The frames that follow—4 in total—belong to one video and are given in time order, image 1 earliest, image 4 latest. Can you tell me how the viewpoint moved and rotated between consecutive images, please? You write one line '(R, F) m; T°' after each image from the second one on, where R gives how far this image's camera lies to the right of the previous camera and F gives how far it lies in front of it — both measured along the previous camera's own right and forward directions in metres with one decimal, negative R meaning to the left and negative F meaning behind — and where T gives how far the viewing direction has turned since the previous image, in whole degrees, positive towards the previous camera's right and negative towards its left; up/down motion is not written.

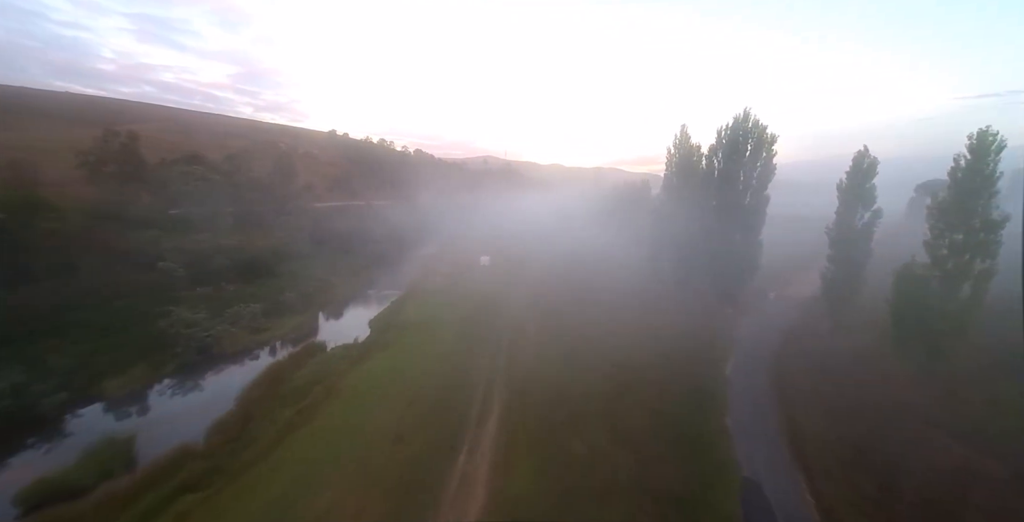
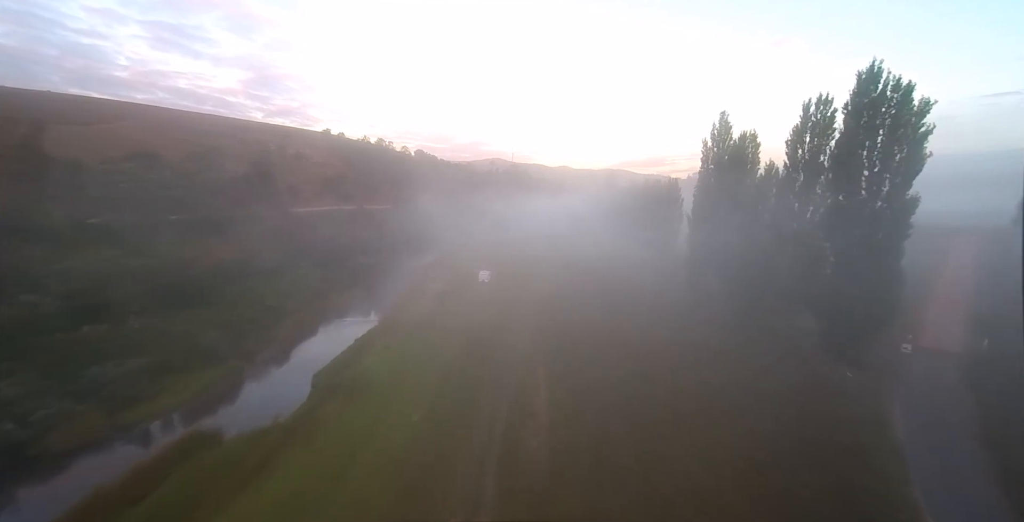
(+0.3, +7.2) m; -1°
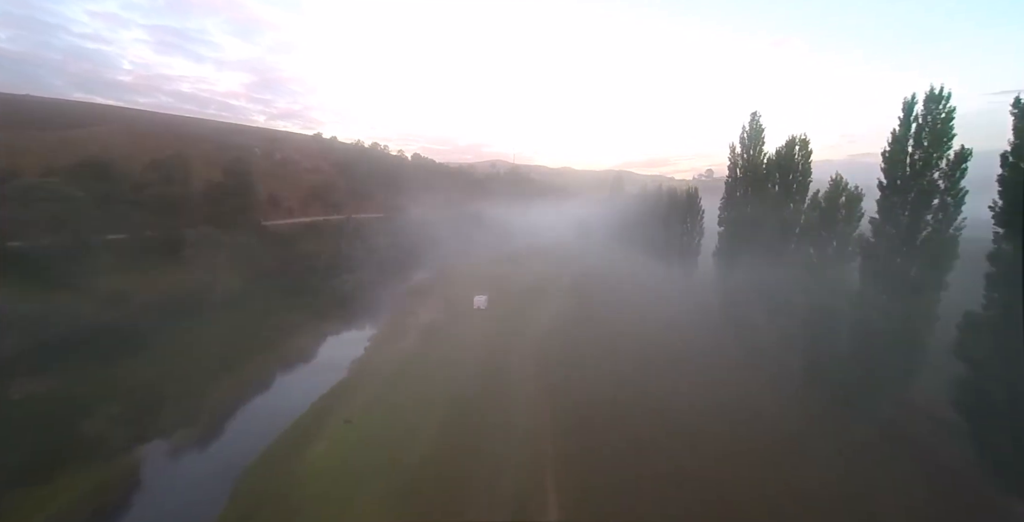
(+0.2, +4.7) m; 0°
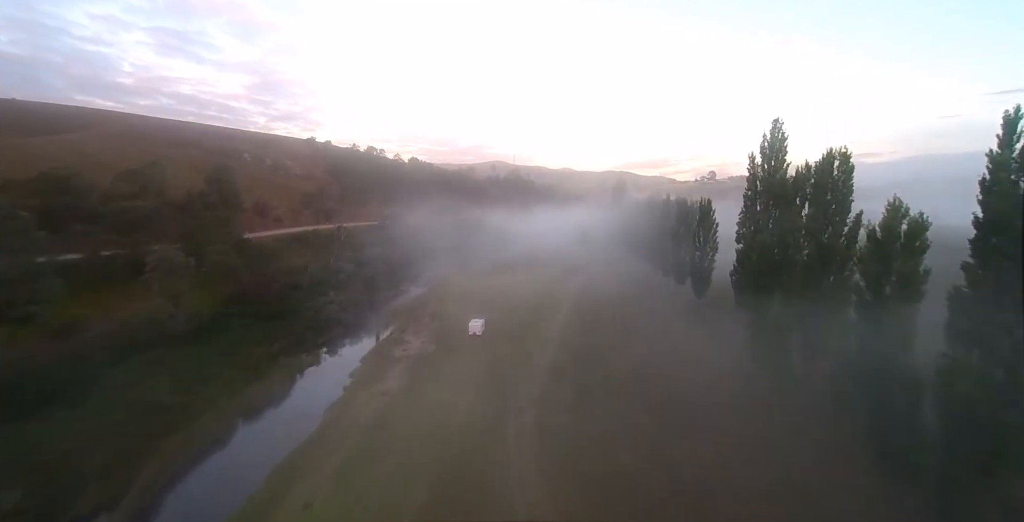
(+0.1, +2.8) m; 0°
